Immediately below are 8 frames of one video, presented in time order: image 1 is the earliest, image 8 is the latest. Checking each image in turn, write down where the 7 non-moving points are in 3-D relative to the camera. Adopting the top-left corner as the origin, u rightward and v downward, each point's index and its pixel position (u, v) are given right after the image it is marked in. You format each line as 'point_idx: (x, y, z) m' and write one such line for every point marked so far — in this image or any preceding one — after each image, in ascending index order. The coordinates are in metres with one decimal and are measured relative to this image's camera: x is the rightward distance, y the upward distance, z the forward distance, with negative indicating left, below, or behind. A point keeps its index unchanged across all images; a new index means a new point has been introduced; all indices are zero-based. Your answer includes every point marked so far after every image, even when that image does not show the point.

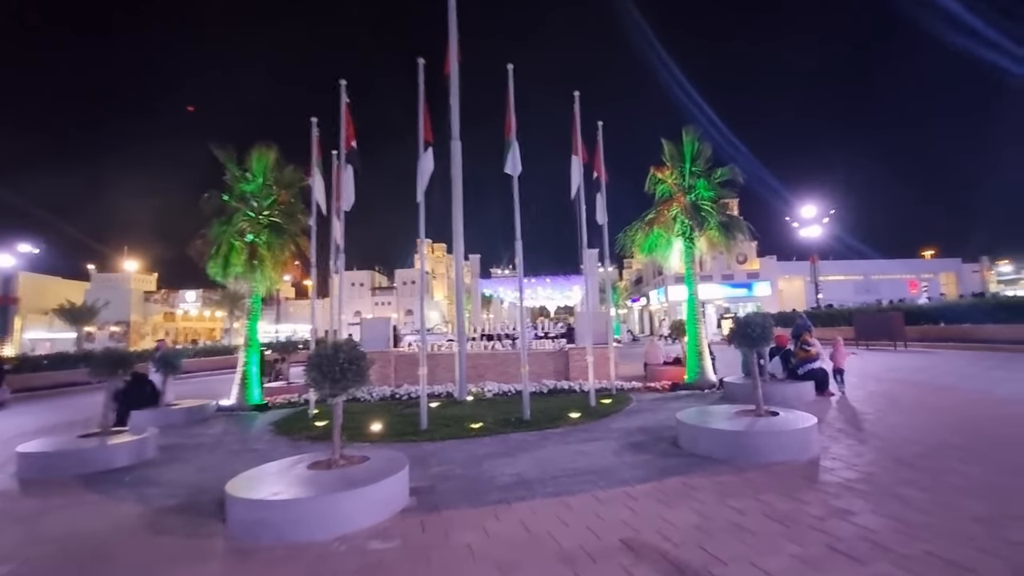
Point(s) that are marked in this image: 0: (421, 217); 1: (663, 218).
0: (-2.3, +1.8, +12.1) m
1: (+4.9, +2.4, +16.5) m
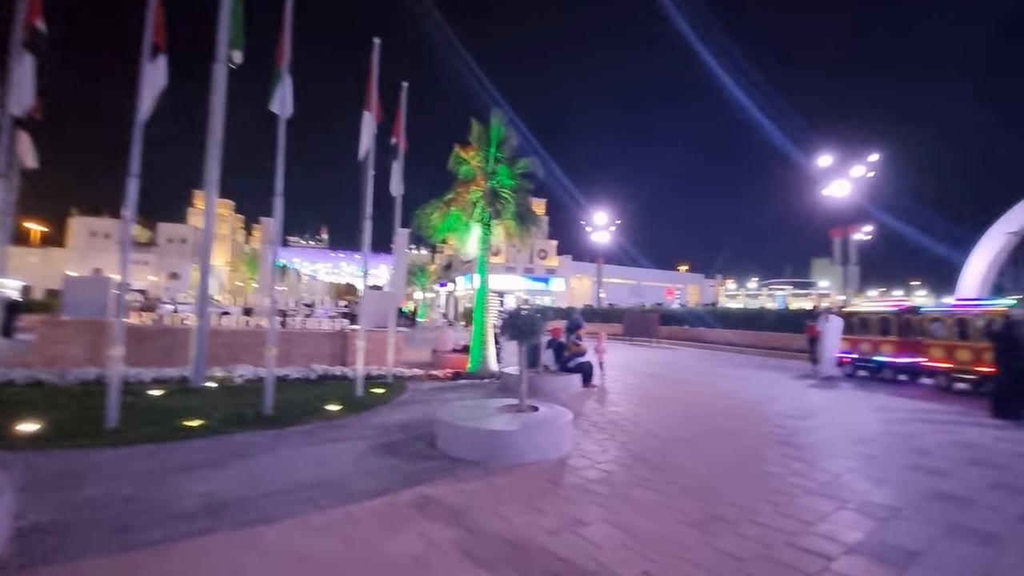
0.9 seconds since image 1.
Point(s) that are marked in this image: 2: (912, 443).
0: (-6.8, +2.6, +9.0) m
1: (-1.6, +2.8, +15.7) m
2: (+6.7, -2.6, +8.3) m
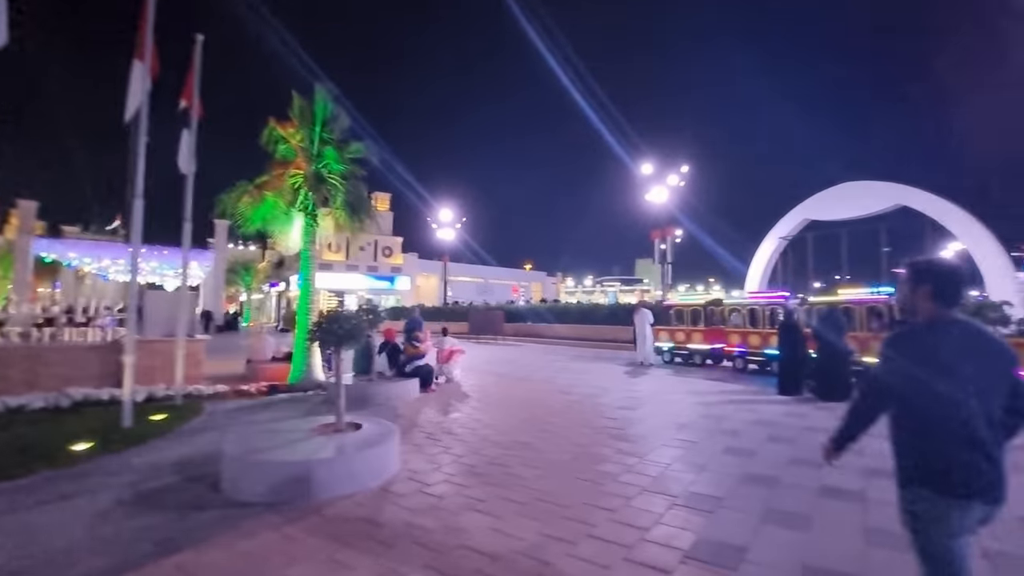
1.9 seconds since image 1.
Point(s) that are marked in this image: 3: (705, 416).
0: (-9.4, +2.6, +5.6) m
1: (-6.4, +2.9, +13.5) m
2: (+3.8, -2.5, +8.9) m
3: (+3.8, -2.5, +9.7) m
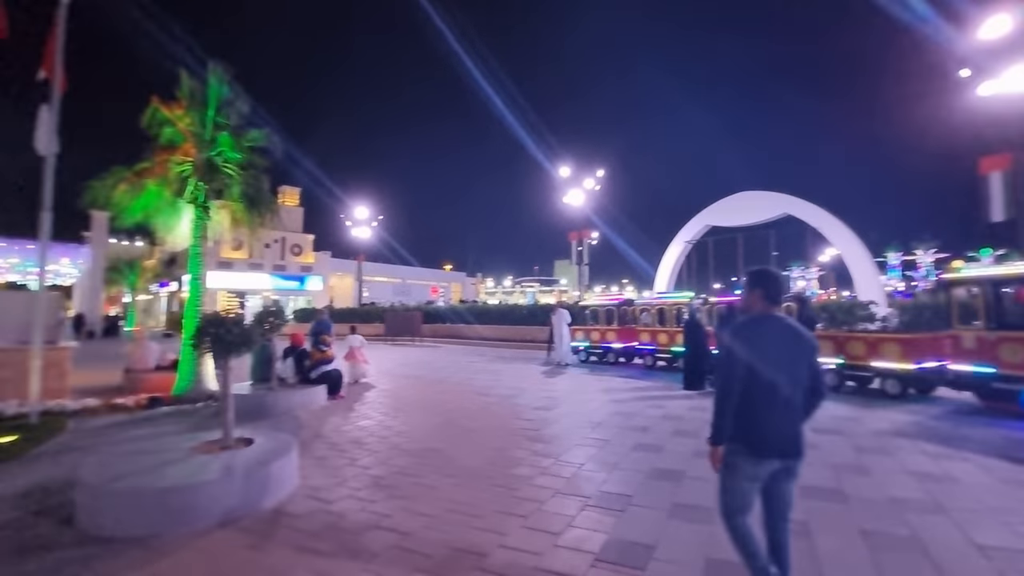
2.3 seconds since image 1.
0: (-10.2, +2.6, +3.8) m
1: (-8.5, +2.9, +12.1) m
2: (+2.3, -2.5, +9.2) m
3: (+2.1, -2.5, +9.9) m
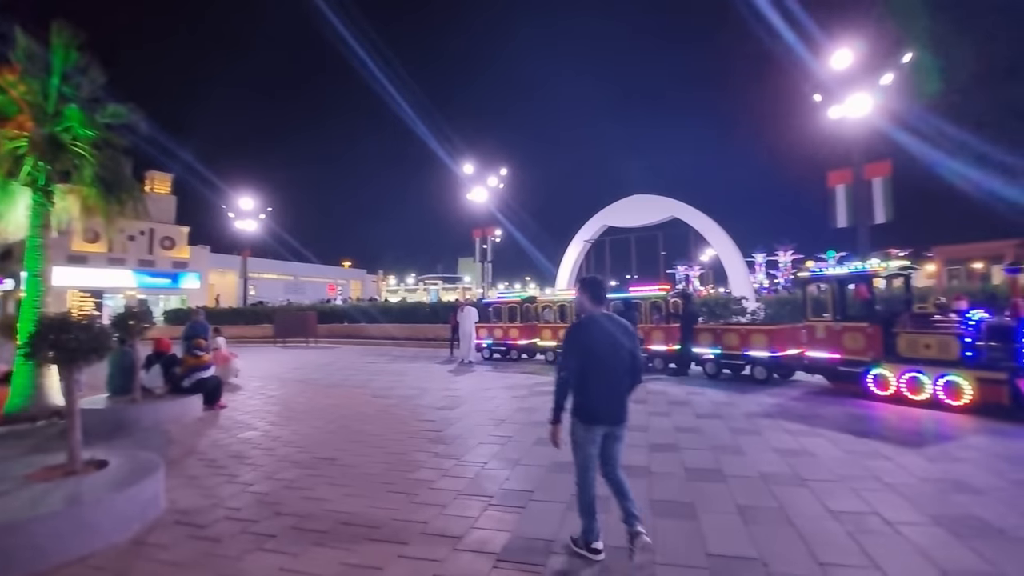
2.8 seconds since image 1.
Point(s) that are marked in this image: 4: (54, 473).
0: (-10.8, +2.6, +1.6) m
1: (-10.7, +2.9, +10.1) m
2: (+0.4, -2.4, +9.3) m
3: (+0.1, -2.5, +10.0) m
4: (-5.0, -2.0, +5.4) m
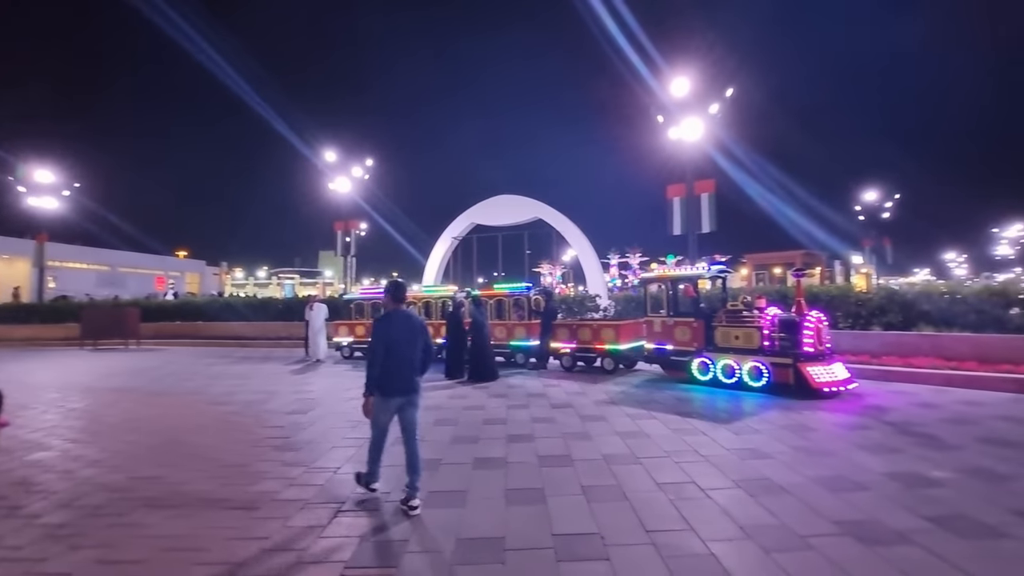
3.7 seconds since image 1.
0: (-10.9, +2.8, -1.3) m
1: (-13.0, +3.1, +6.9) m
2: (-2.1, -2.4, +9.1) m
3: (-2.6, -2.4, +9.7) m
4: (-6.4, -1.9, +3.9) m
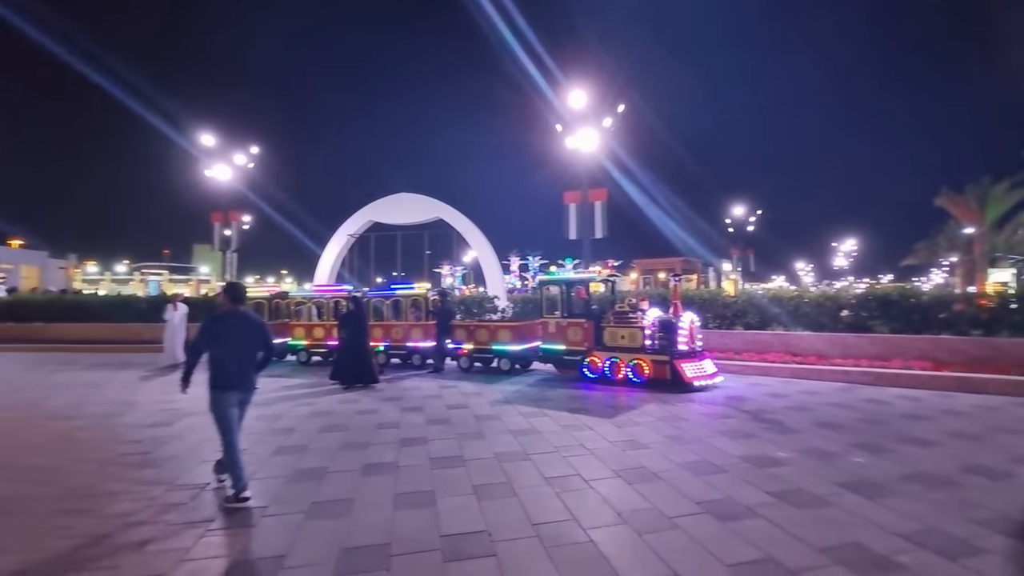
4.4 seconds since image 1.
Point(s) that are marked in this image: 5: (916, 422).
0: (-10.5, +2.9, -3.3) m
1: (-14.2, +3.3, +4.3) m
2: (-4.0, -2.3, +8.5) m
3: (-4.6, -2.3, +9.0) m
4: (-7.2, -1.8, +2.6) m
5: (+6.4, -2.1, +7.8) m
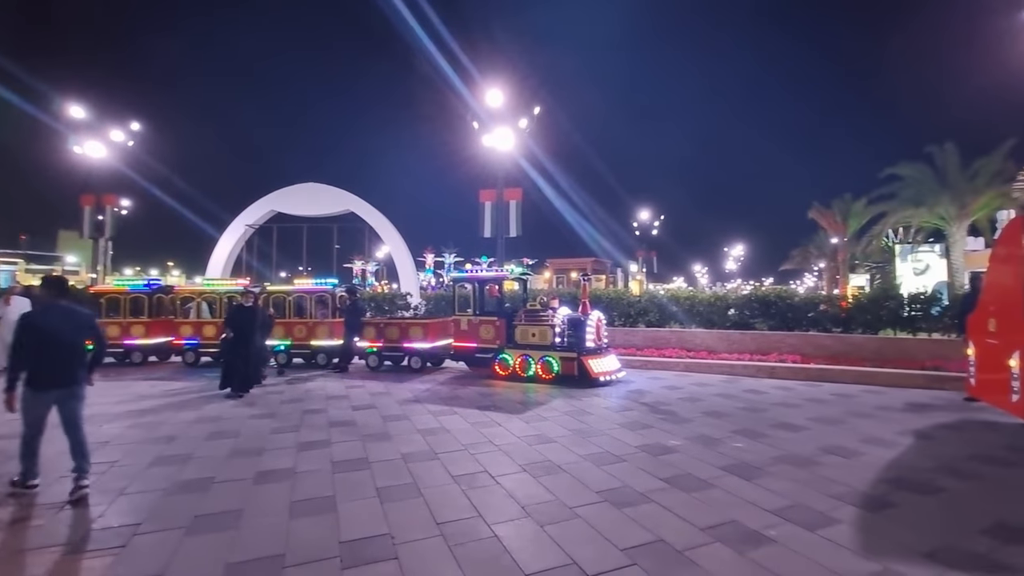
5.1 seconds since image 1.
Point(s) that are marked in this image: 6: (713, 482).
0: (-9.8, +3.0, -5.1) m
1: (-14.7, +3.5, +1.8) m
2: (-5.5, -2.2, +7.7) m
3: (-6.1, -2.2, +8.1) m
4: (-7.6, -1.7, +1.4) m
5: (+4.9, -2.2, +8.8) m
6: (+2.2, -2.2, +5.5) m
